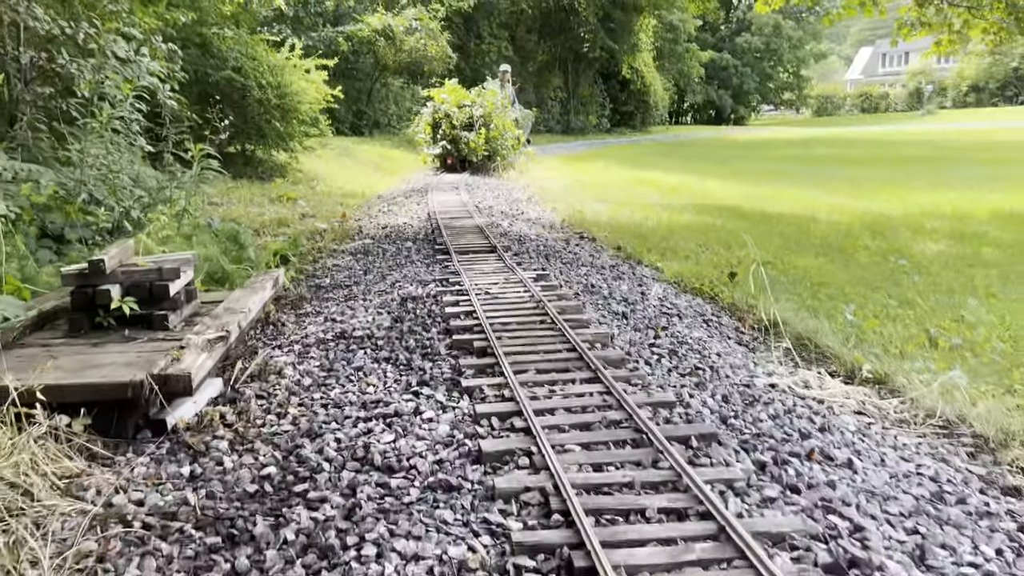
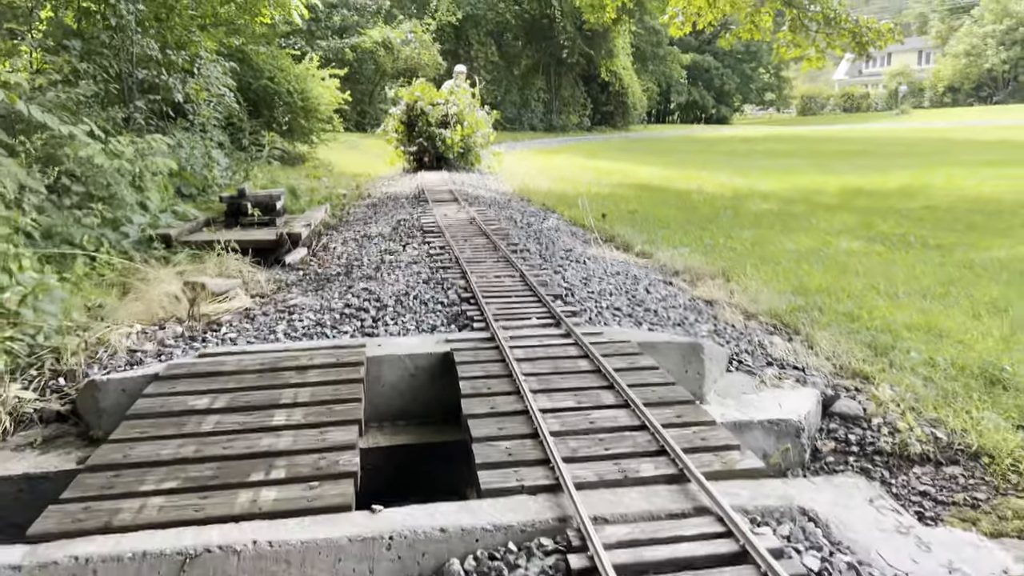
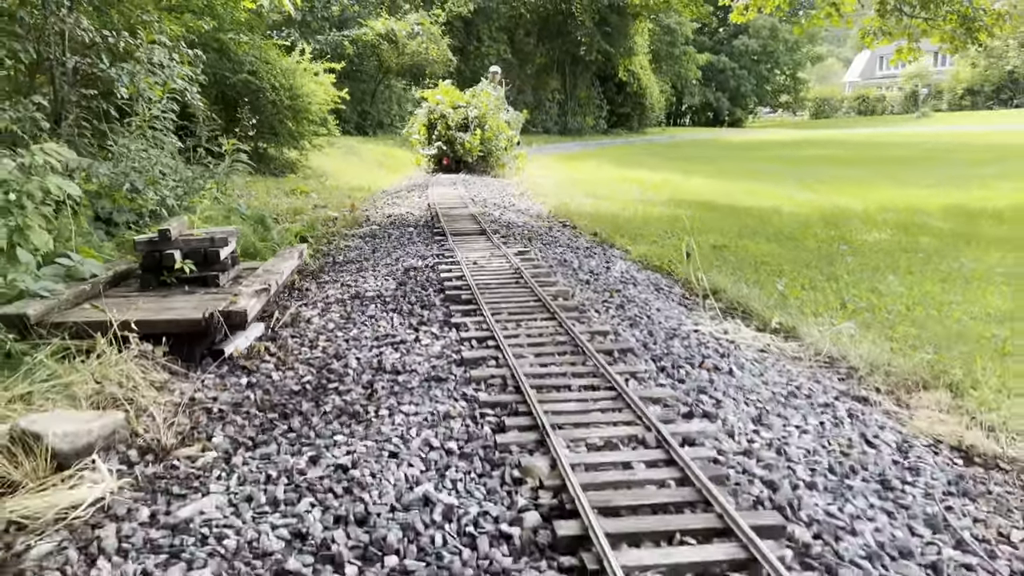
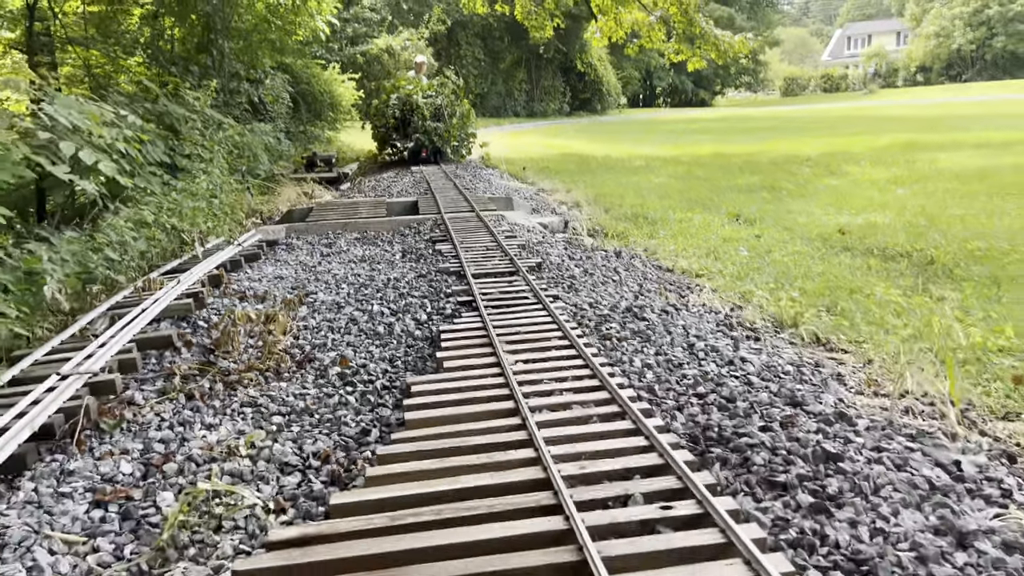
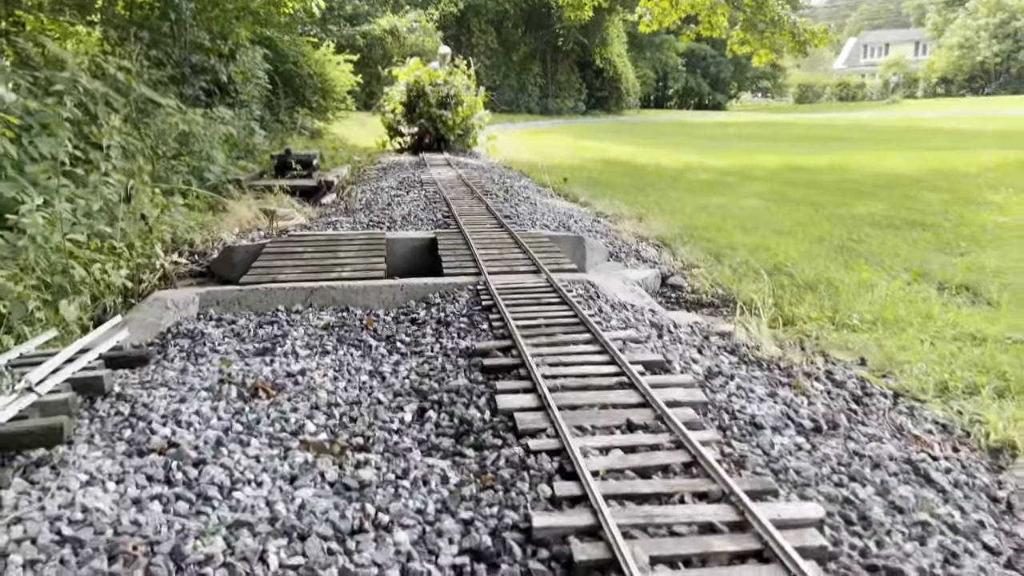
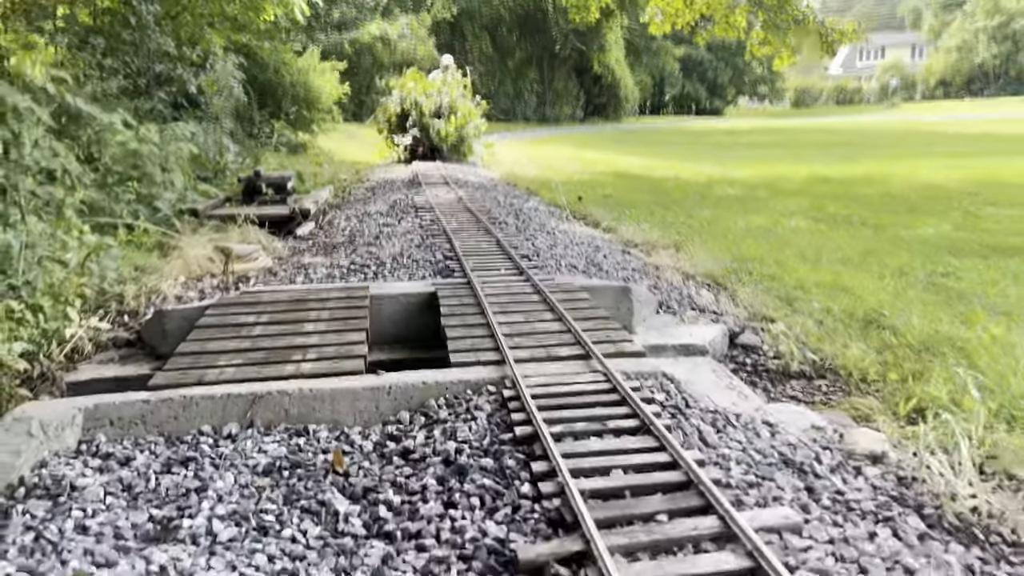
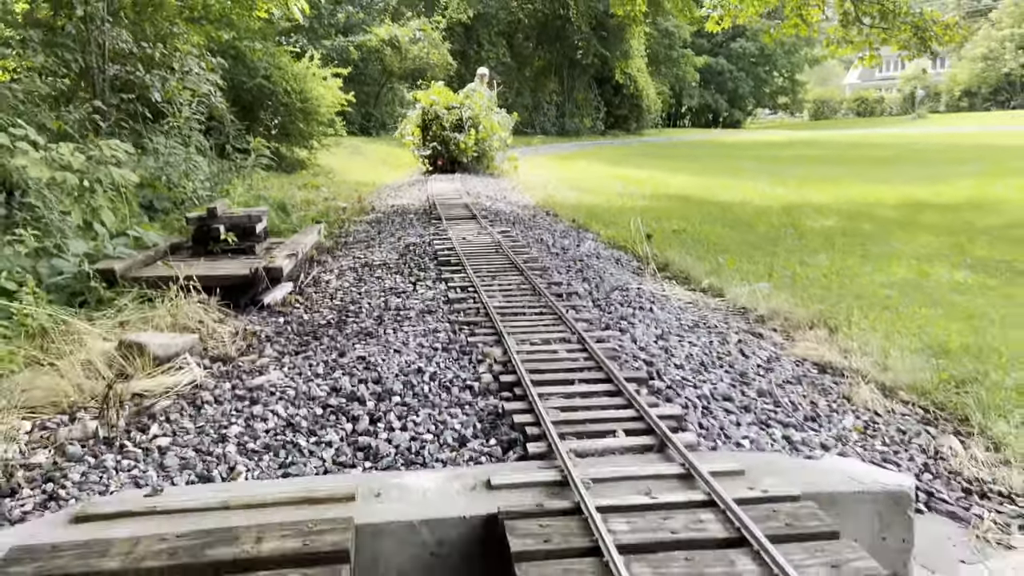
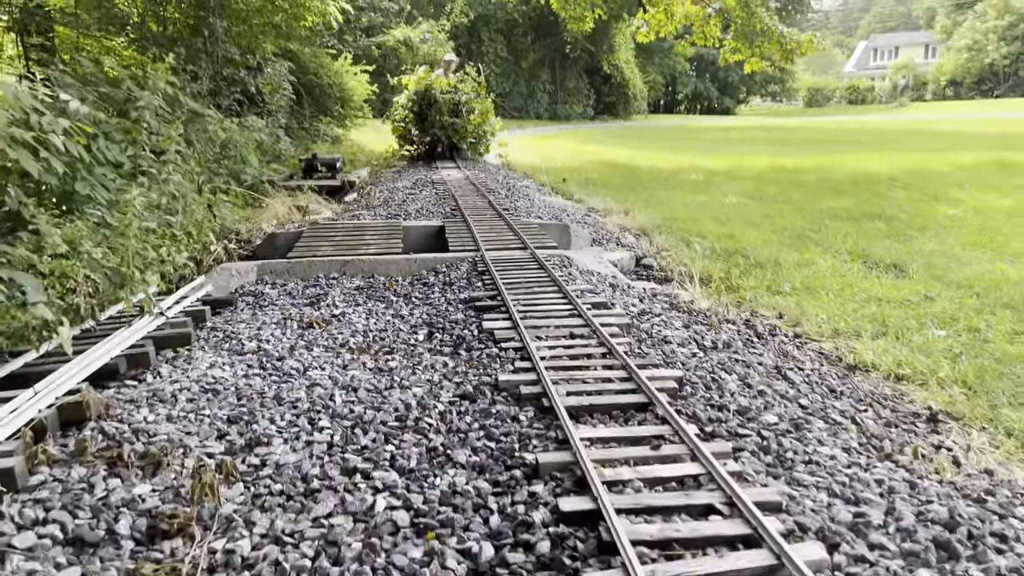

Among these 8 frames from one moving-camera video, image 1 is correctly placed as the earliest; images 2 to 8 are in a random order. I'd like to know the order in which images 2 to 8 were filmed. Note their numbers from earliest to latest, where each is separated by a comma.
3, 7, 2, 6, 5, 8, 4
